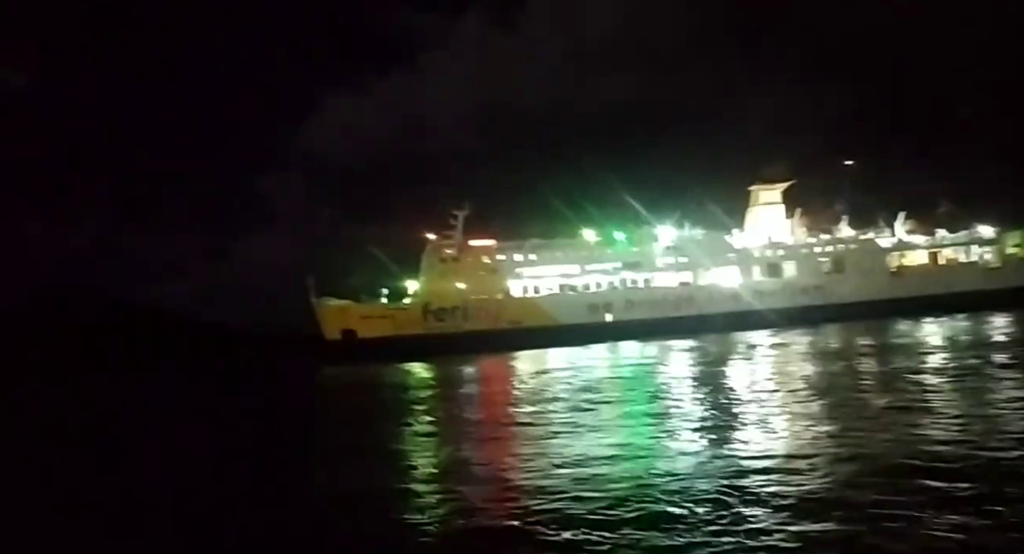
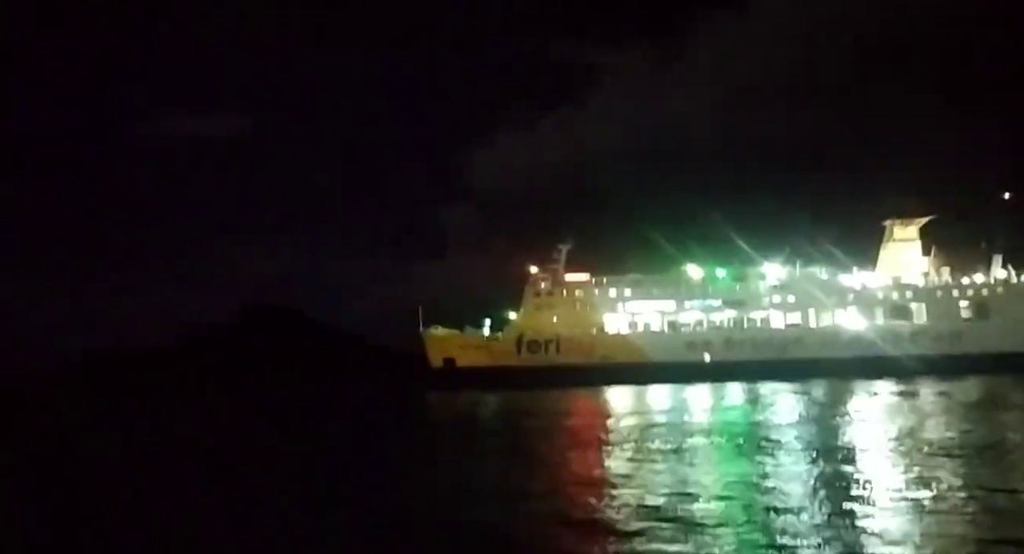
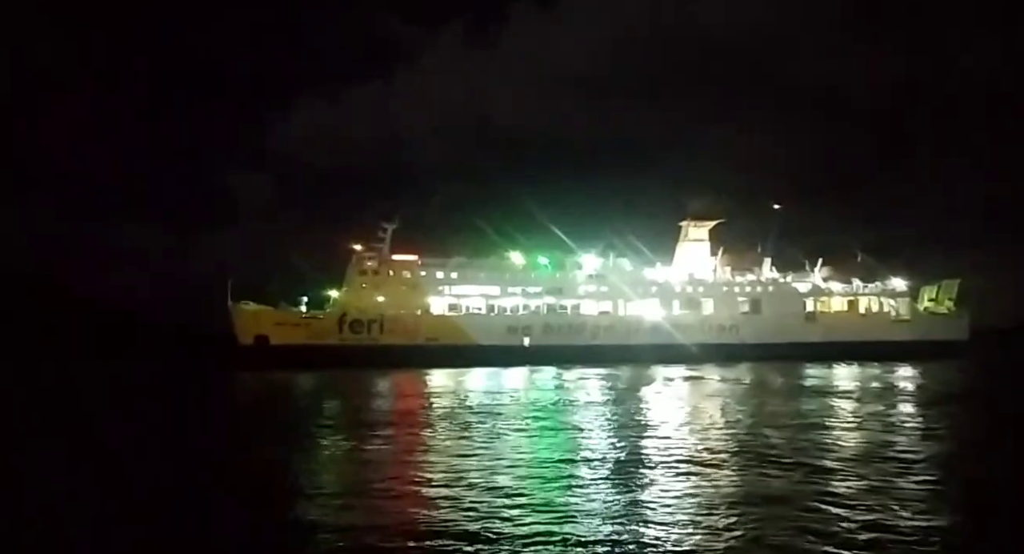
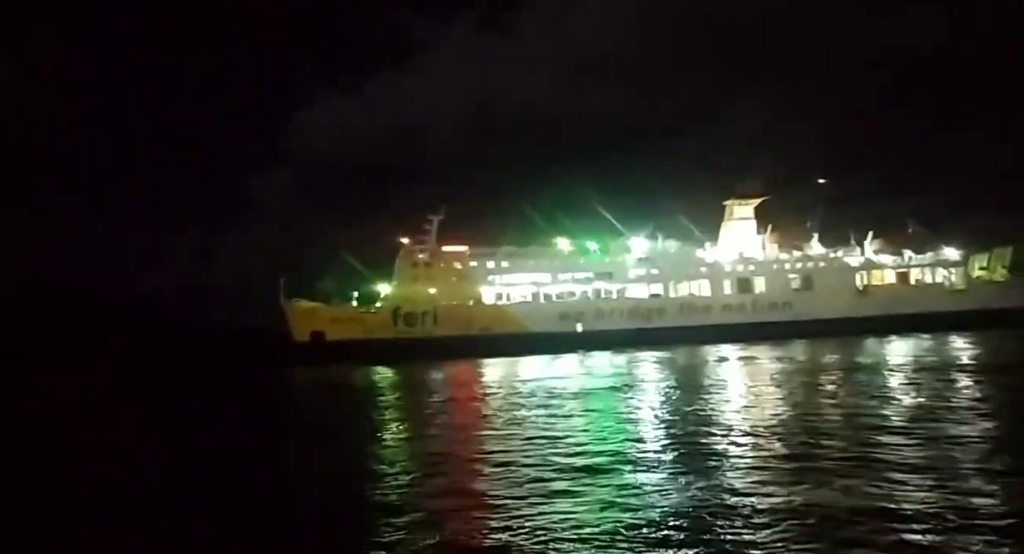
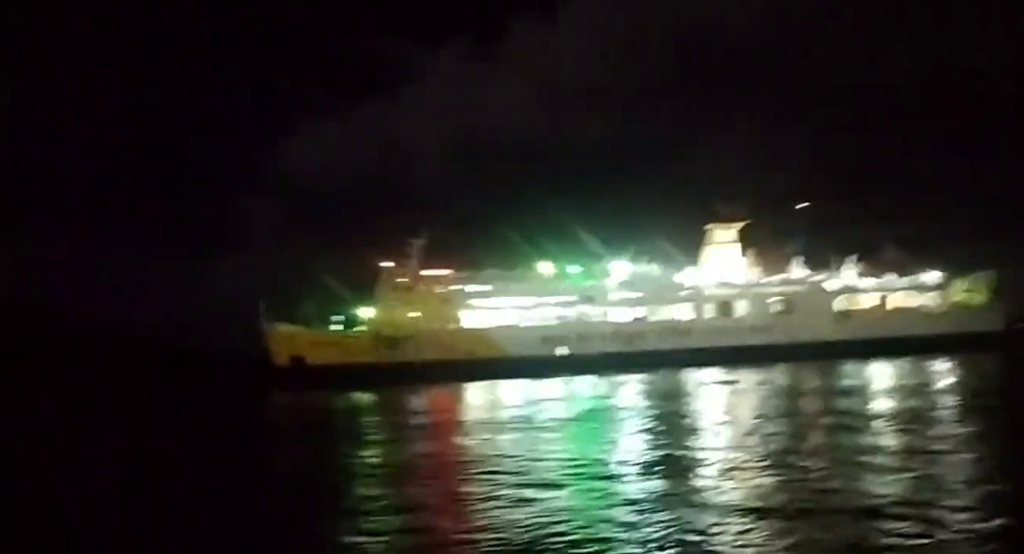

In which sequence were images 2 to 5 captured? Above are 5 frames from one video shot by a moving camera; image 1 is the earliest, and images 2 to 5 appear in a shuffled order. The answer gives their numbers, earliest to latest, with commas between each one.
4, 5, 3, 2
